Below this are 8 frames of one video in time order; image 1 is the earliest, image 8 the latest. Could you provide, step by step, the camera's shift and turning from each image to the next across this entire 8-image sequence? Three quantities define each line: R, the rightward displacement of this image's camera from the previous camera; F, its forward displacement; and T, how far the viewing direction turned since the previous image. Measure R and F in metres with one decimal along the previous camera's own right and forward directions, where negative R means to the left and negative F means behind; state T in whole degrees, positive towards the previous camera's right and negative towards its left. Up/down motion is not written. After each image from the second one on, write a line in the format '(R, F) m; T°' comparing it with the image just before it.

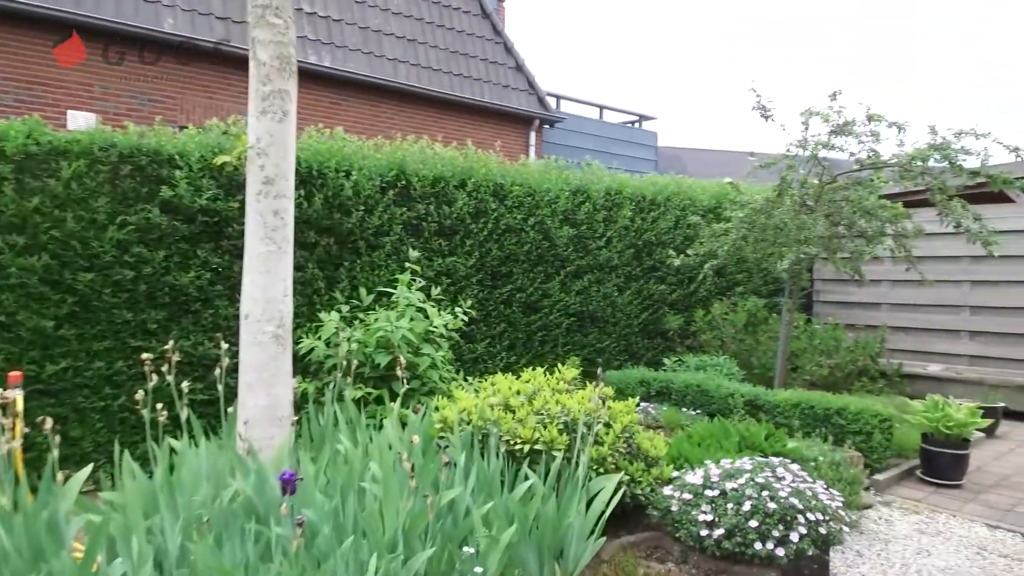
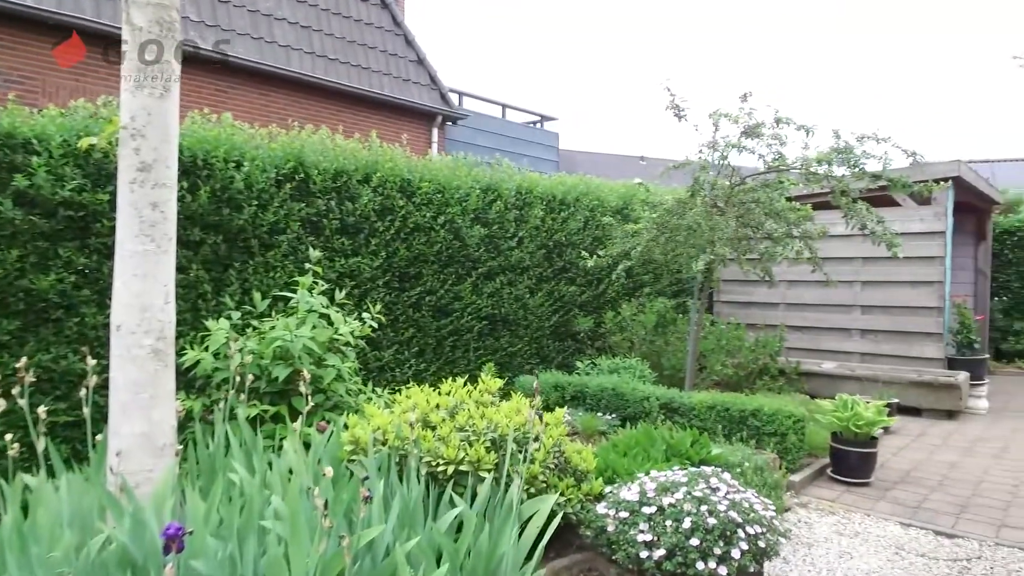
(-0.1, +0.3) m; +8°
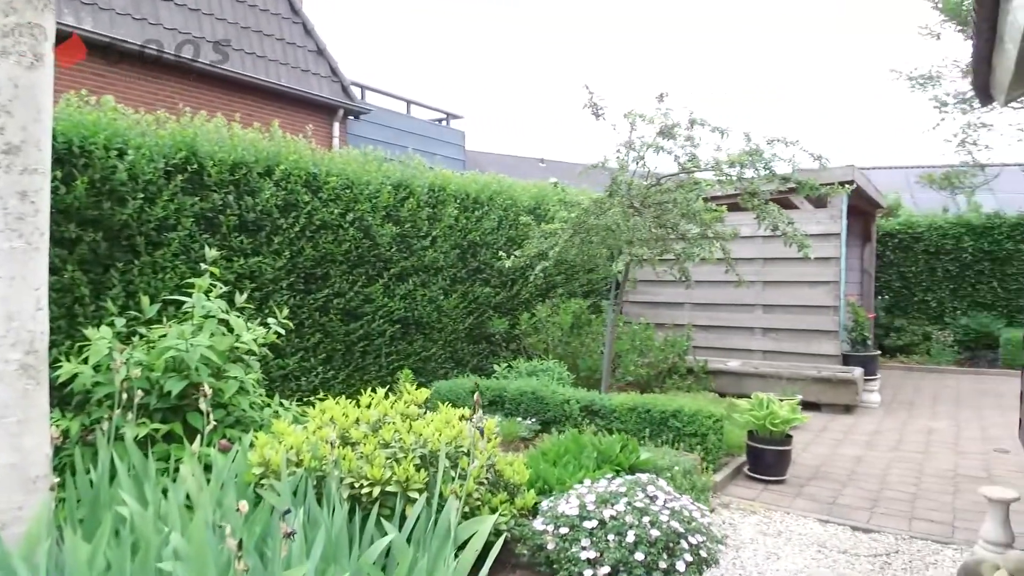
(-0.1, +0.2) m; +8°
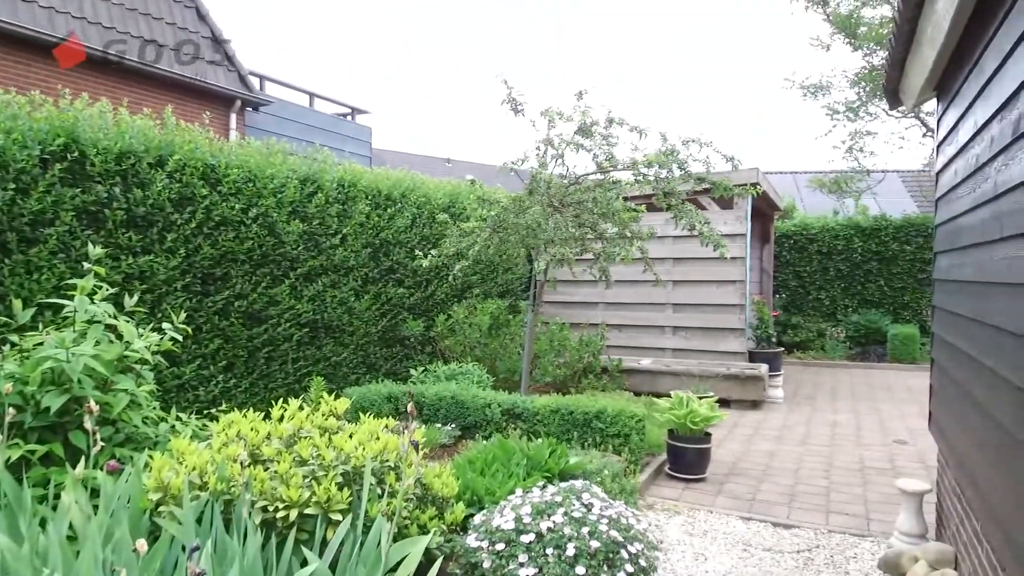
(-0.1, +0.2) m; +7°
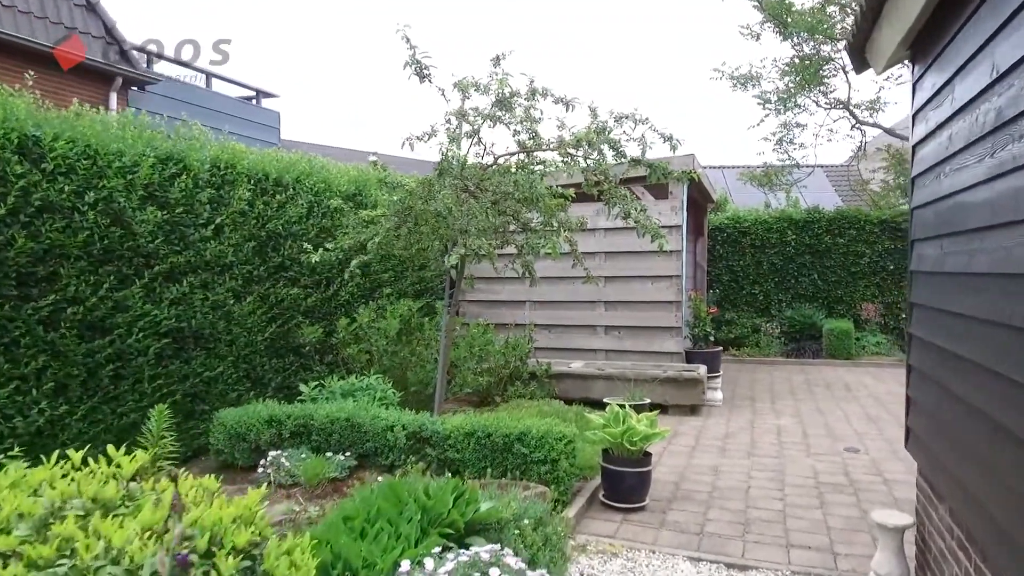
(+0.2, +0.7) m; +5°
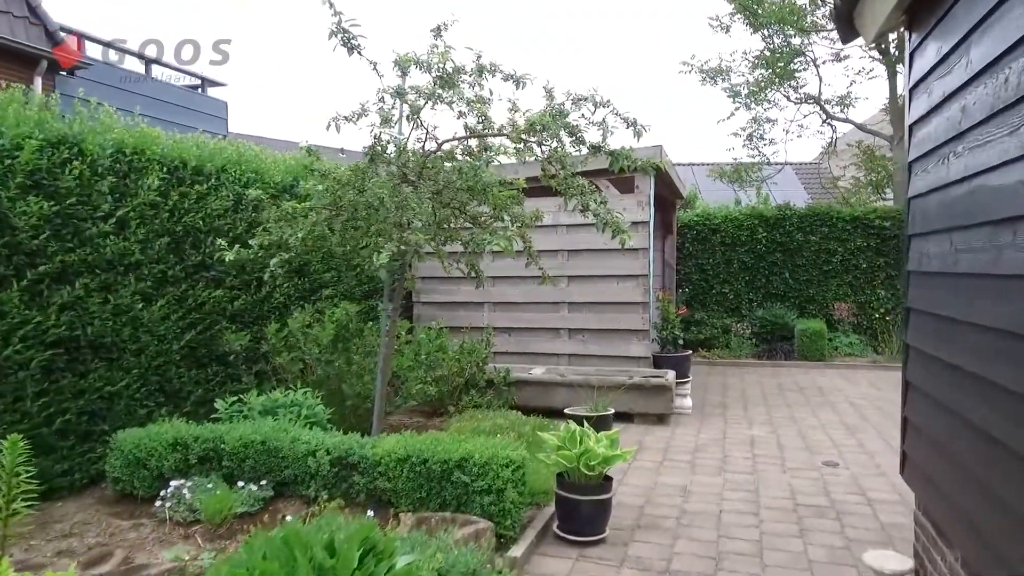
(+0.1, +0.5) m; +2°
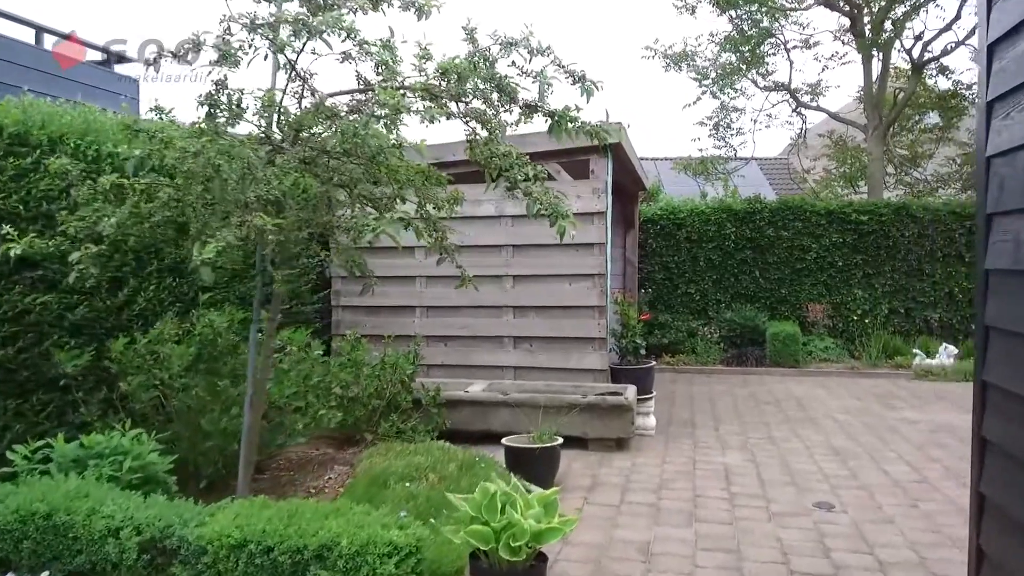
(+0.2, +1.0) m; +3°
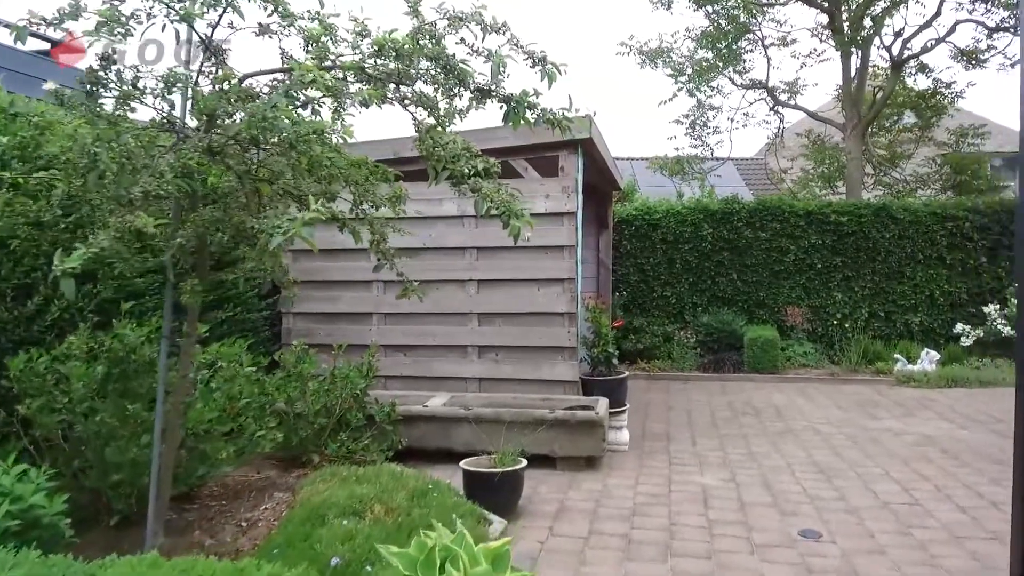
(+0.1, +0.4) m; +2°
